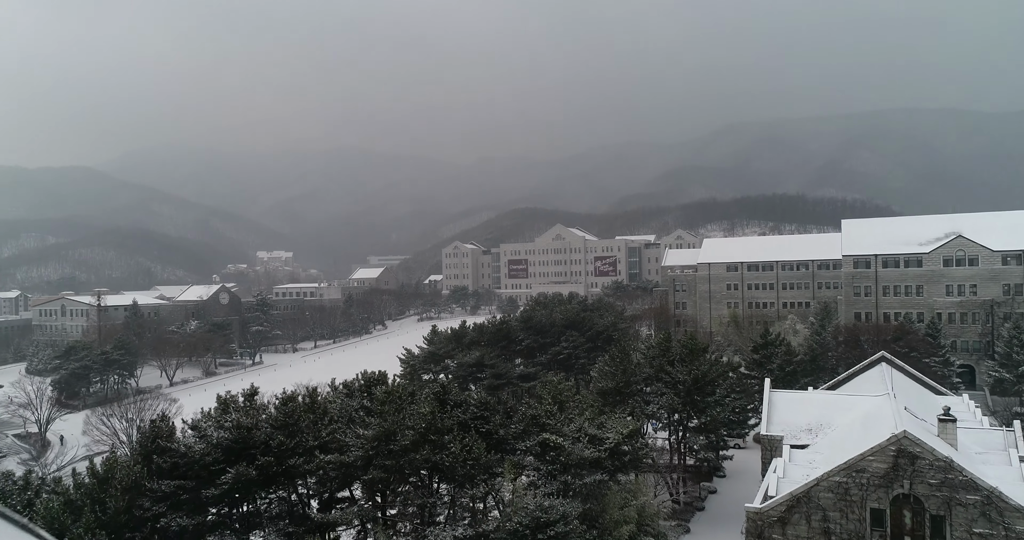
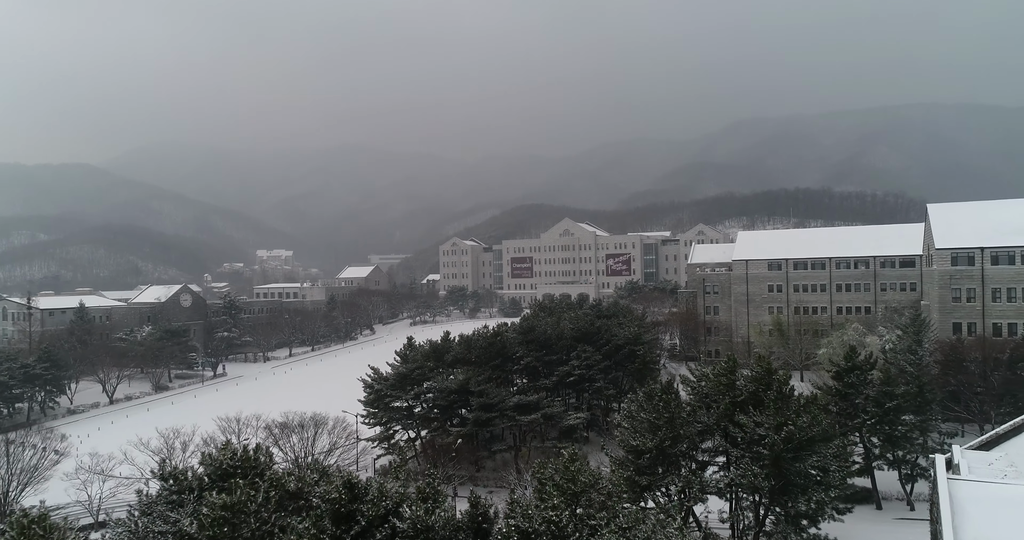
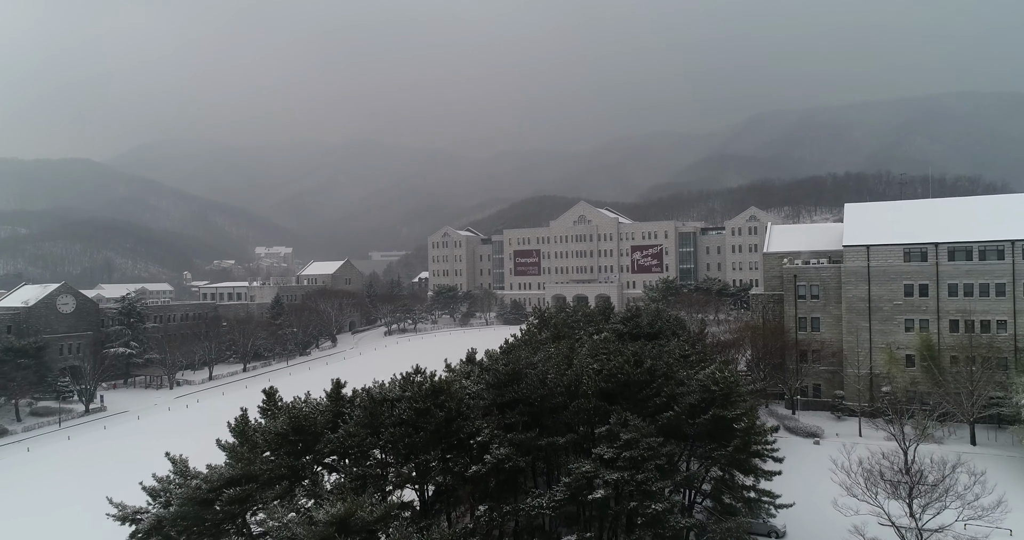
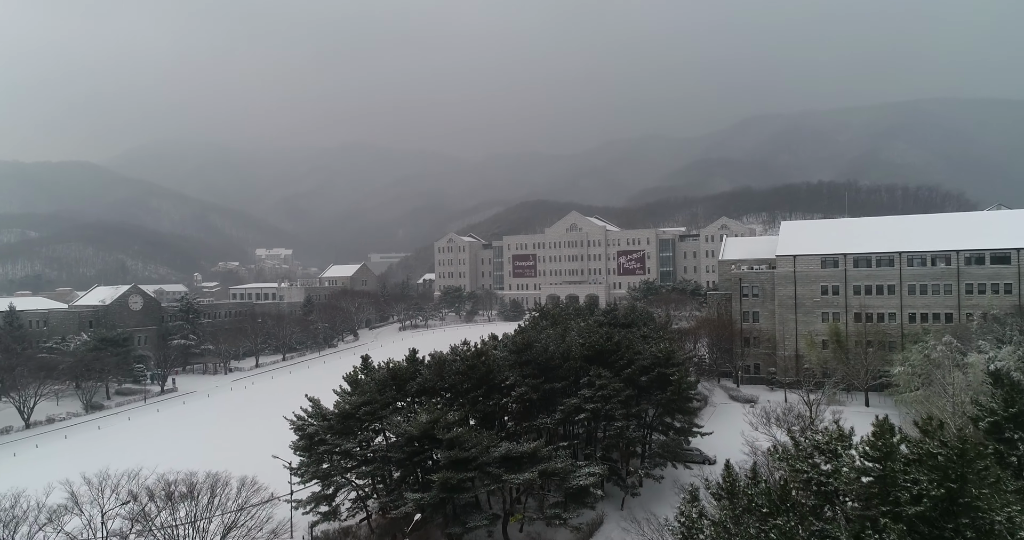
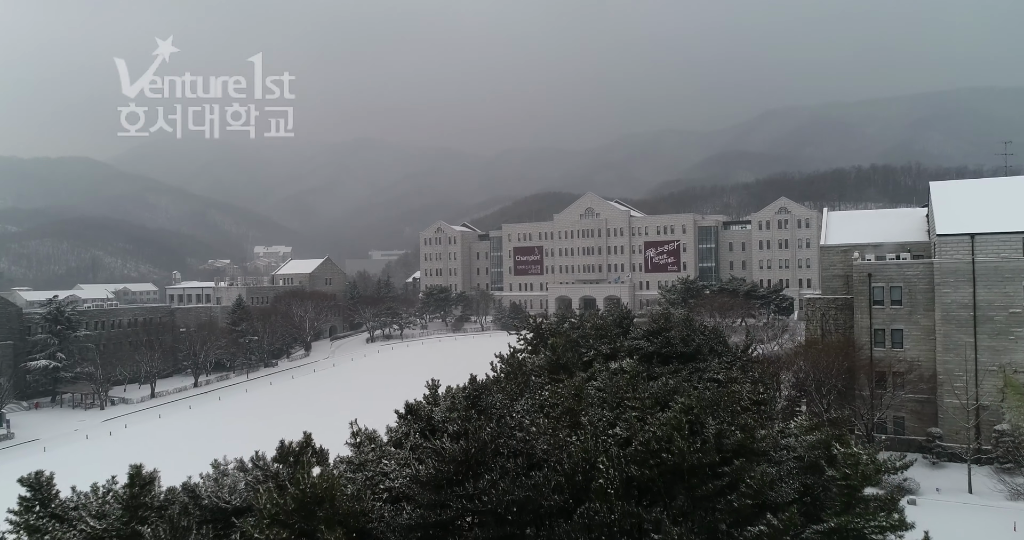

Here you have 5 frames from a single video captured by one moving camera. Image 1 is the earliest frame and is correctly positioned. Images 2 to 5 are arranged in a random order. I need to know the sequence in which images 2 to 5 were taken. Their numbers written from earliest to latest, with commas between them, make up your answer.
2, 4, 3, 5
